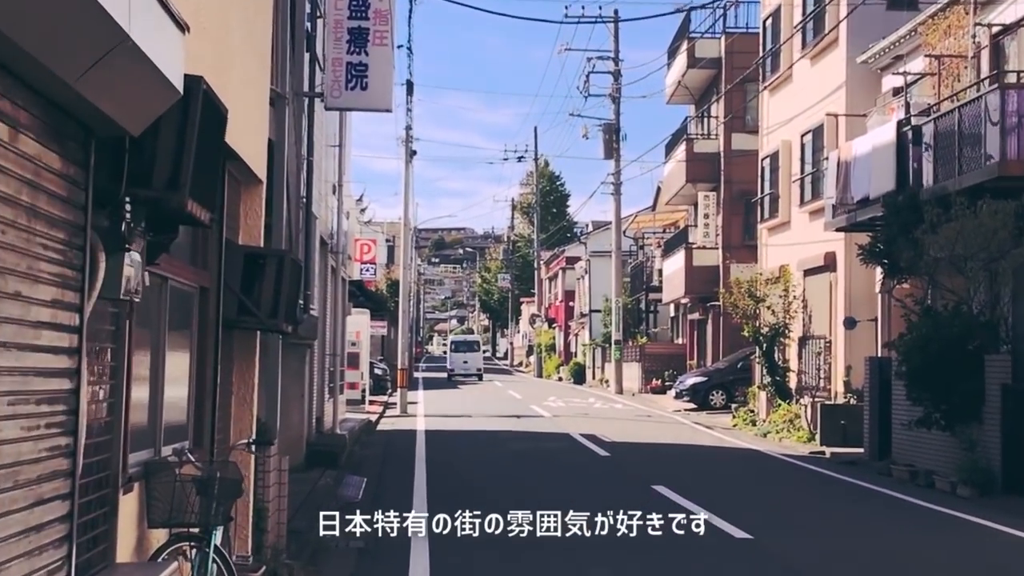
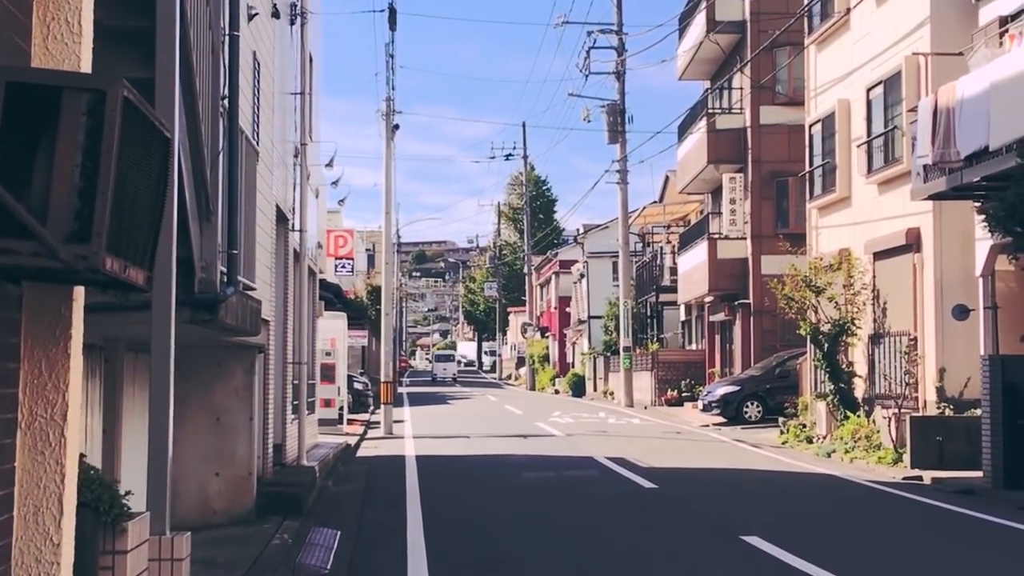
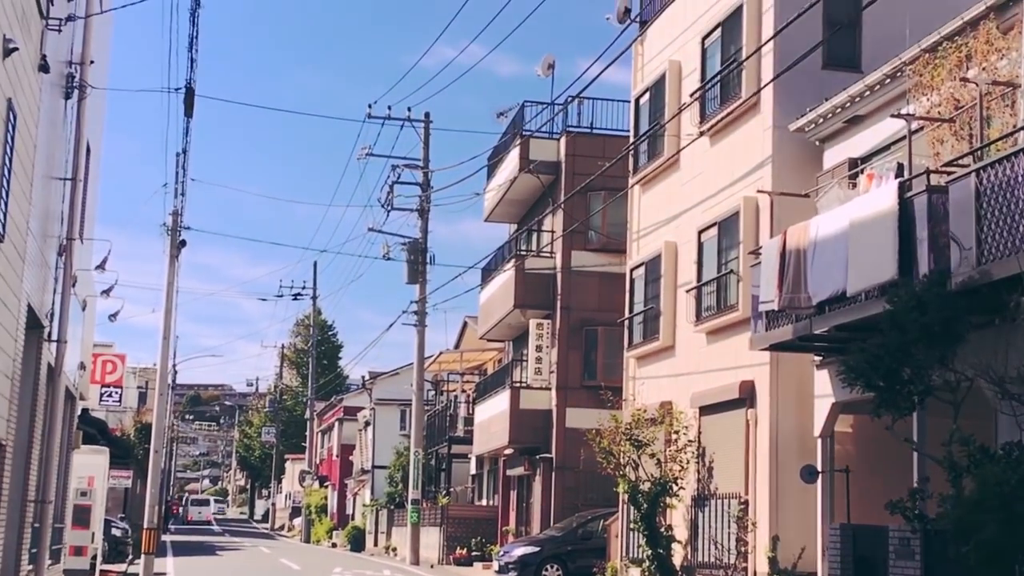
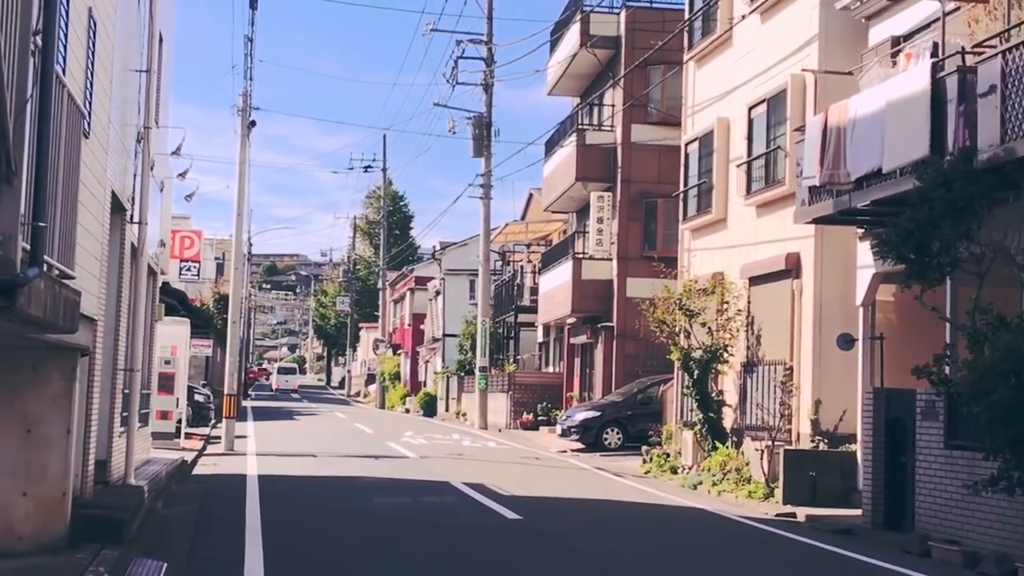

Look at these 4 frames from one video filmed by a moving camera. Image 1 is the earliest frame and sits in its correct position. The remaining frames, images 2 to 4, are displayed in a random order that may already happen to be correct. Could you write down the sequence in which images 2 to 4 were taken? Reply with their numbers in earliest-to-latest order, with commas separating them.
2, 4, 3
